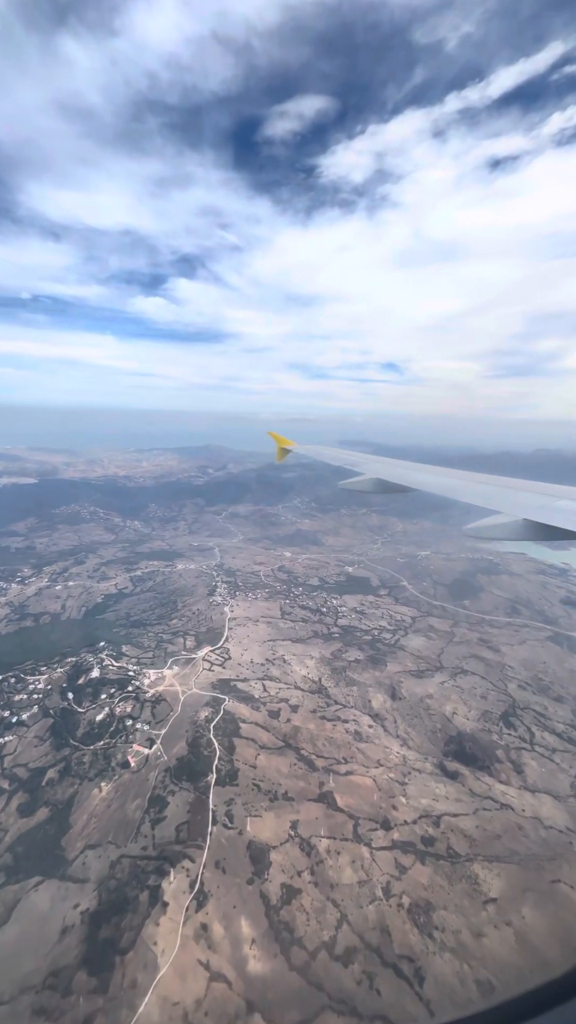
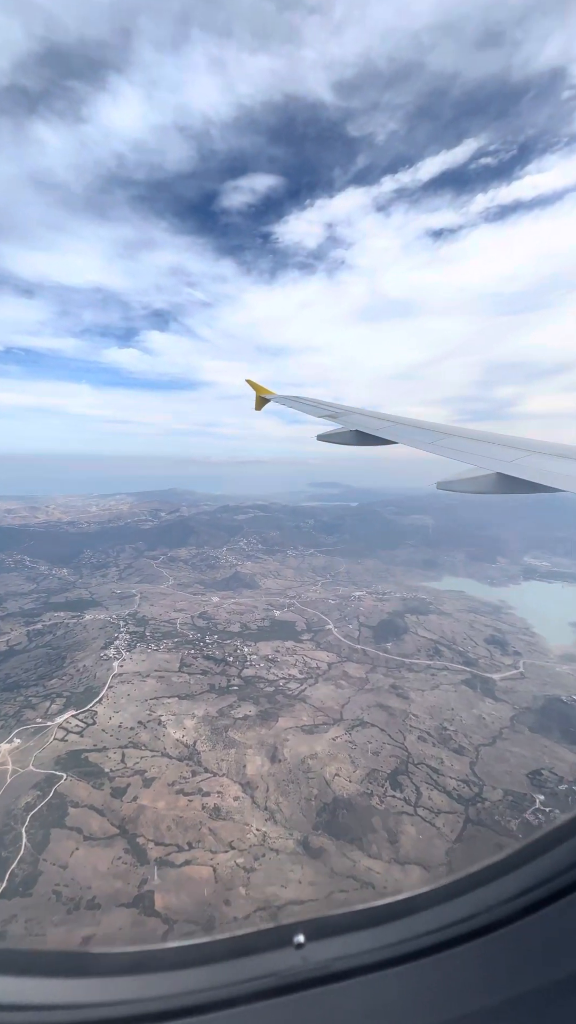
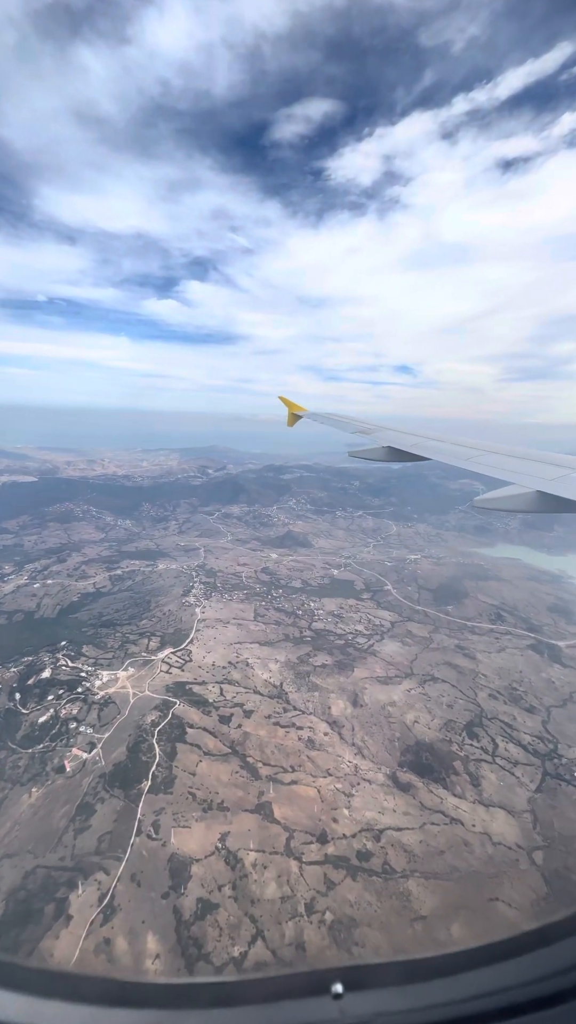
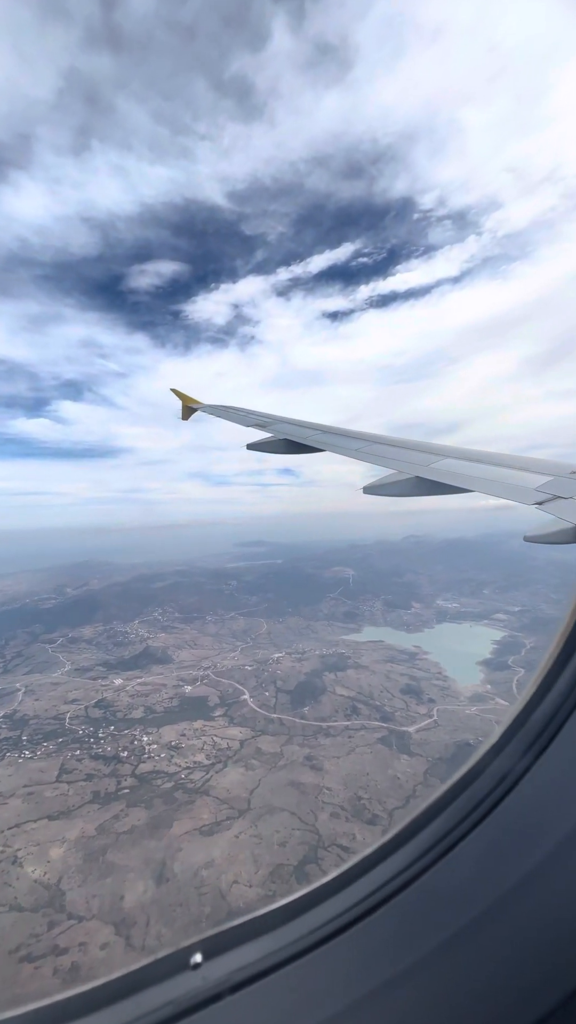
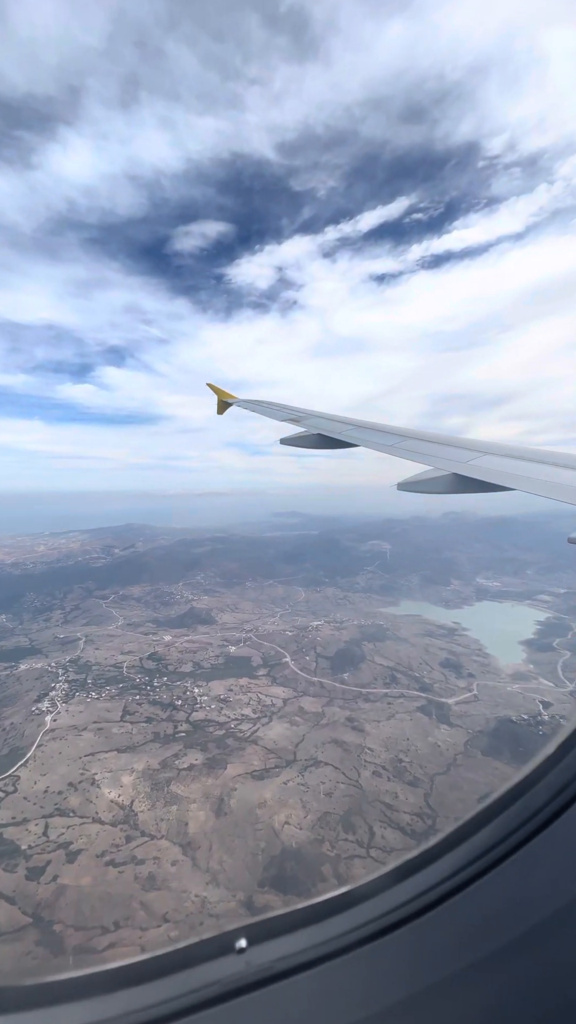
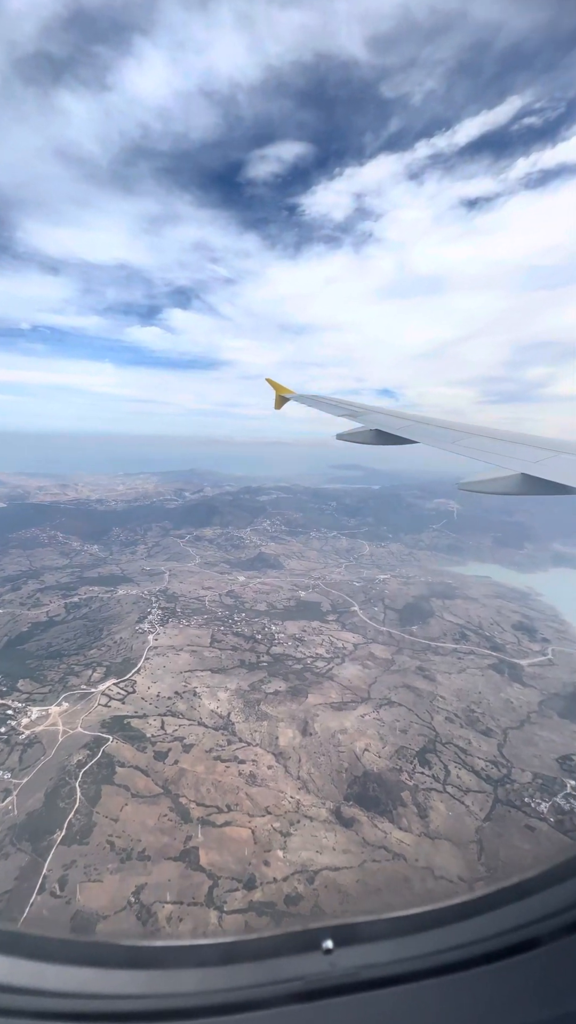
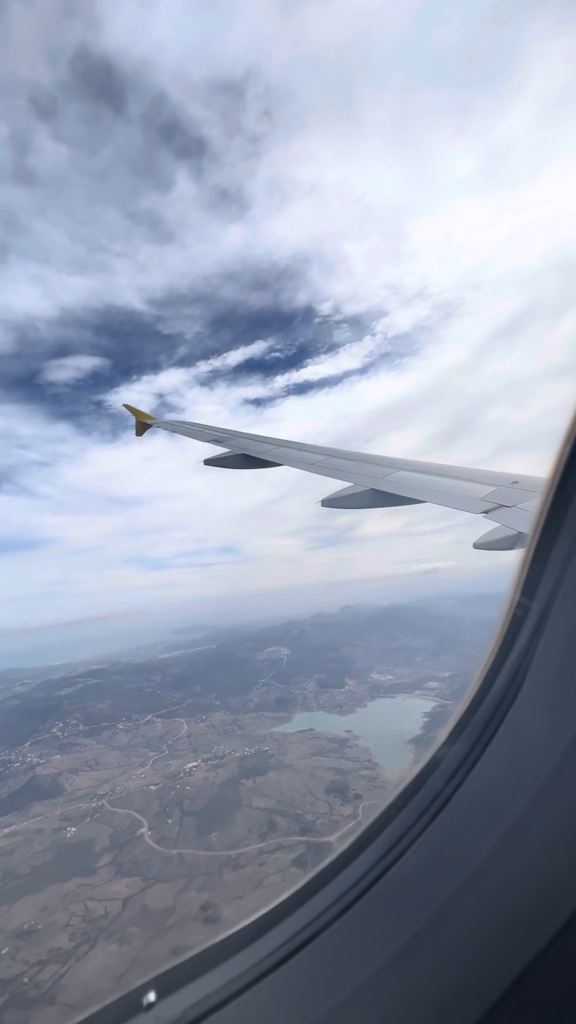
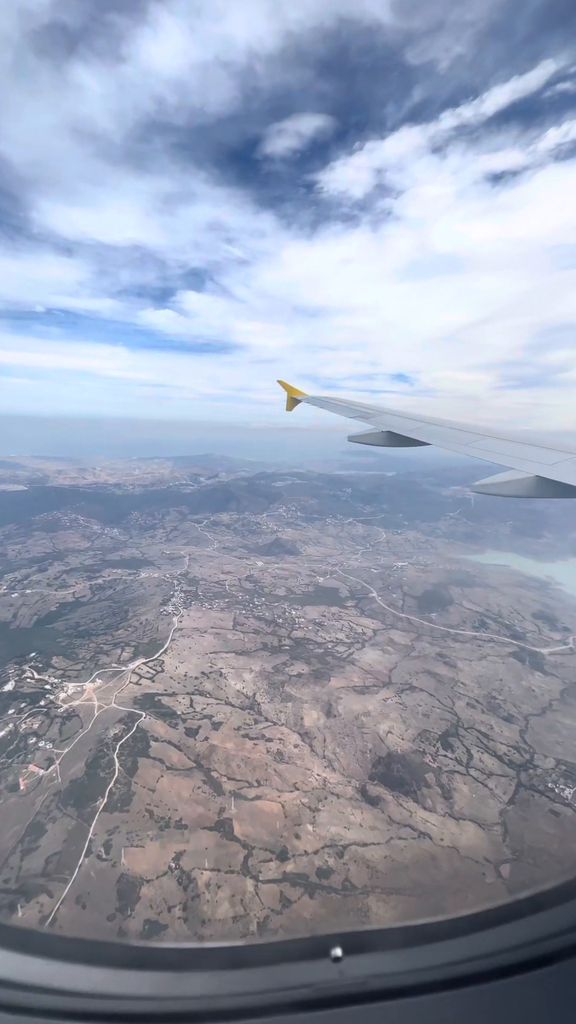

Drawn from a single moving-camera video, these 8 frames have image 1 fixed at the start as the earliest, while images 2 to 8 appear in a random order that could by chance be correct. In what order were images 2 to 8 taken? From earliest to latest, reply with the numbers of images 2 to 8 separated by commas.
3, 8, 6, 2, 5, 4, 7
